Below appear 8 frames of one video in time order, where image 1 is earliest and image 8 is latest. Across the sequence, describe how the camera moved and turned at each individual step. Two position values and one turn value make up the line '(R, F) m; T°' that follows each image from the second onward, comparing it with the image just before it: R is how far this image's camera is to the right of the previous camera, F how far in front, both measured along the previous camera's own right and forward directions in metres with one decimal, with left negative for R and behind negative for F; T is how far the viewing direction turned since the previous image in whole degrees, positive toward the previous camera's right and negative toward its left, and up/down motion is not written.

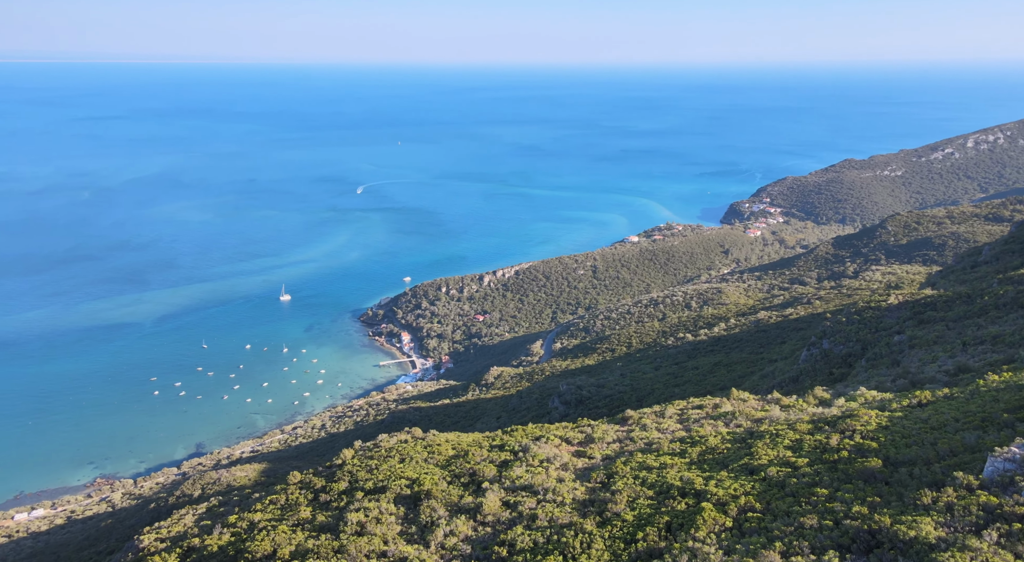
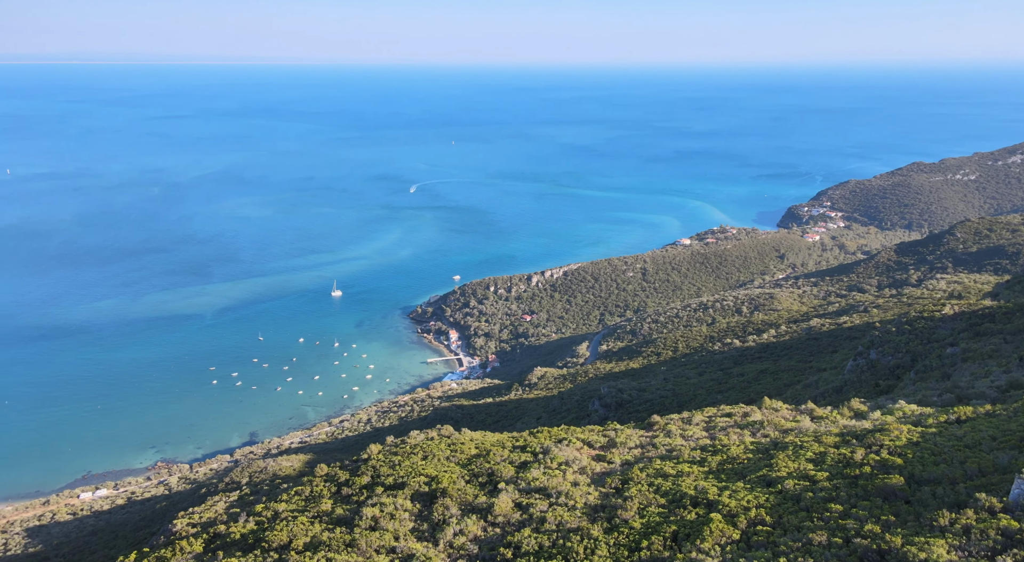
(+1.9, -0.2) m; -5°
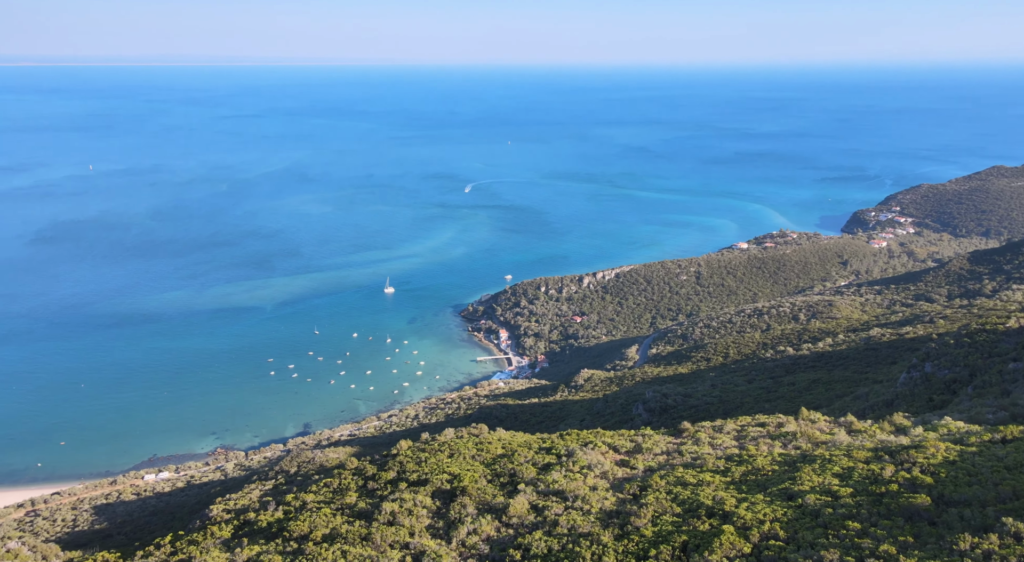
(+1.9, -0.1) m; -6°
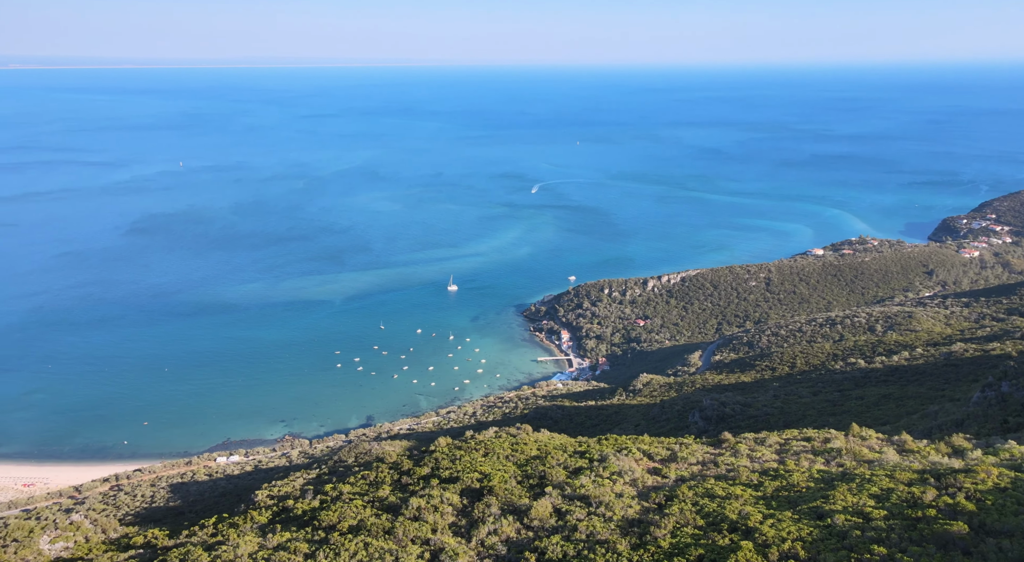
(+2.2, 0.0) m; -7°
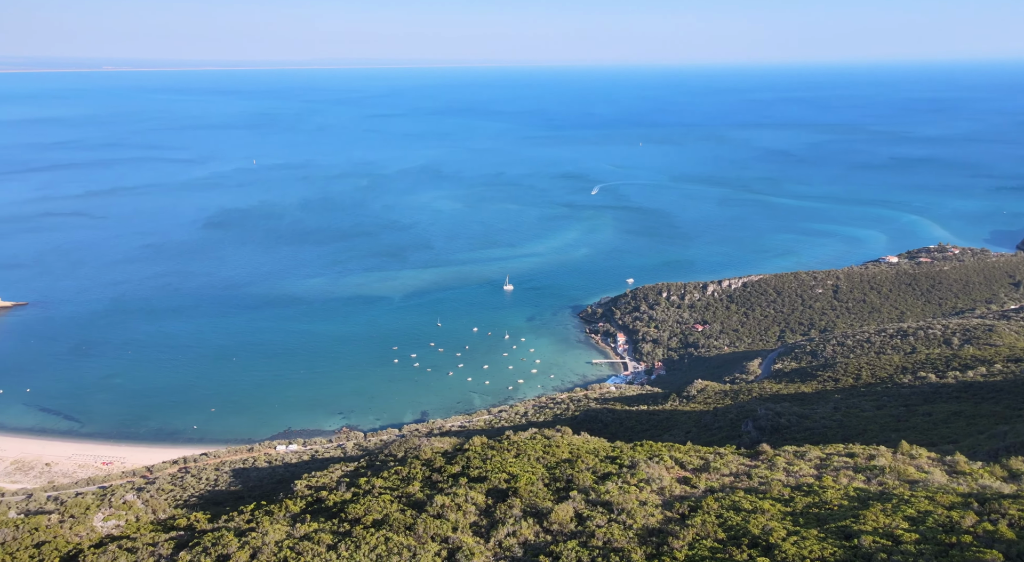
(+1.9, +0.1) m; -6°
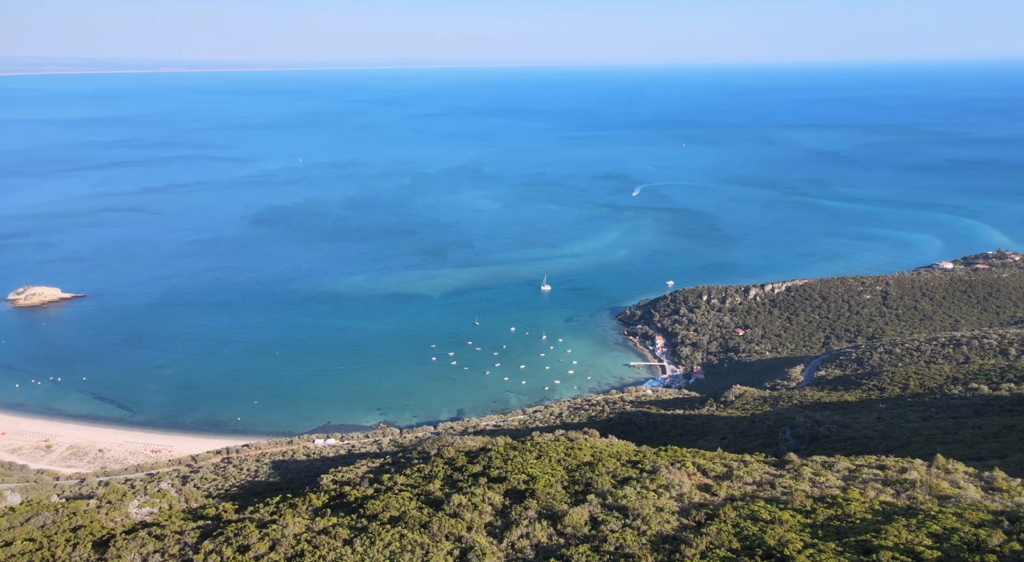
(+1.3, +0.1) m; -4°
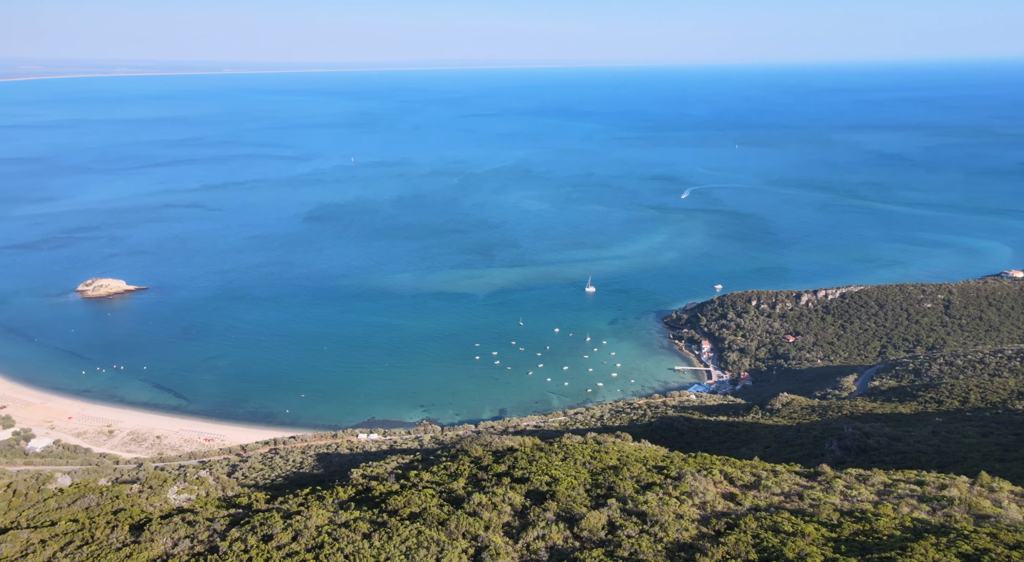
(+1.4, +0.2) m; -5°
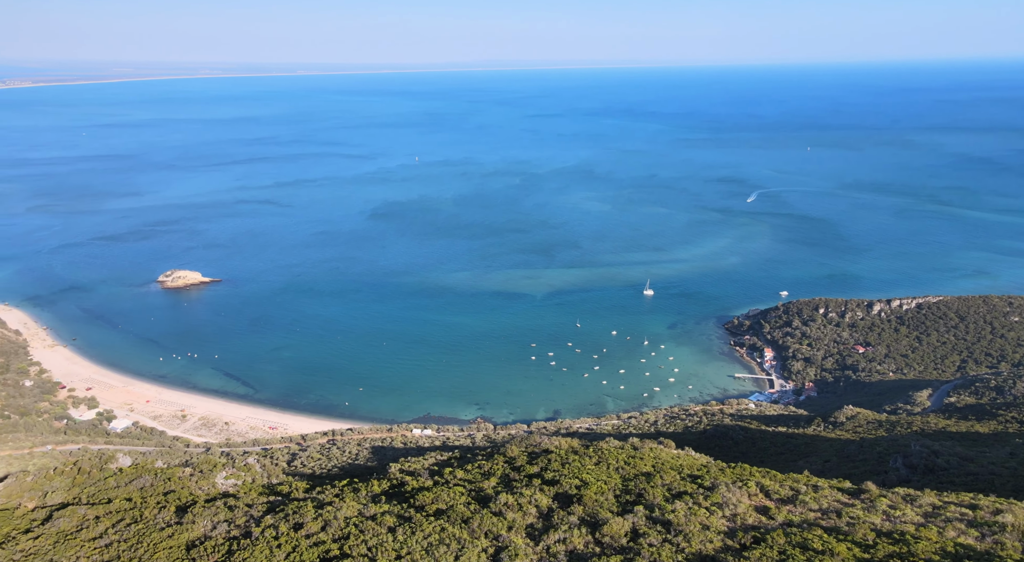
(+1.8, +0.3) m; -6°
